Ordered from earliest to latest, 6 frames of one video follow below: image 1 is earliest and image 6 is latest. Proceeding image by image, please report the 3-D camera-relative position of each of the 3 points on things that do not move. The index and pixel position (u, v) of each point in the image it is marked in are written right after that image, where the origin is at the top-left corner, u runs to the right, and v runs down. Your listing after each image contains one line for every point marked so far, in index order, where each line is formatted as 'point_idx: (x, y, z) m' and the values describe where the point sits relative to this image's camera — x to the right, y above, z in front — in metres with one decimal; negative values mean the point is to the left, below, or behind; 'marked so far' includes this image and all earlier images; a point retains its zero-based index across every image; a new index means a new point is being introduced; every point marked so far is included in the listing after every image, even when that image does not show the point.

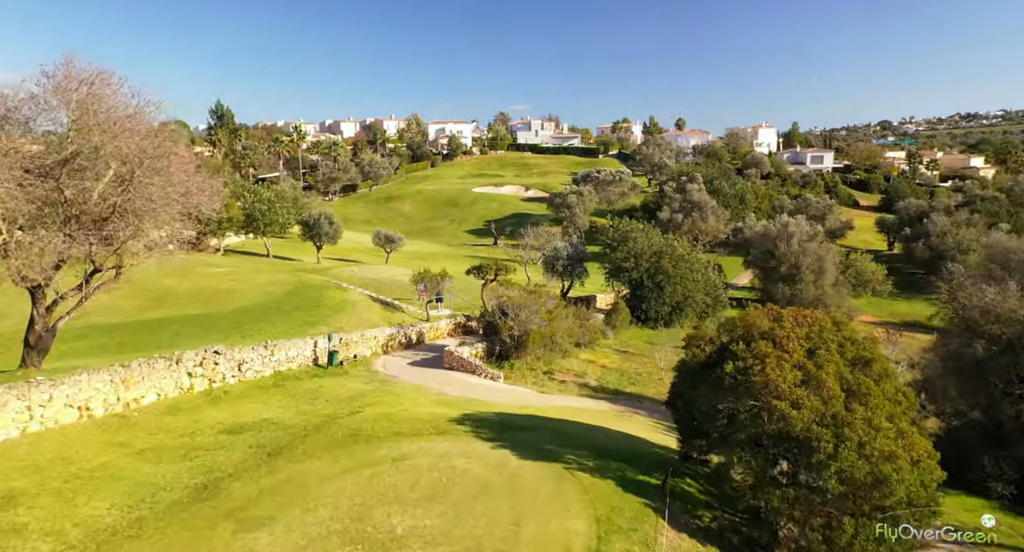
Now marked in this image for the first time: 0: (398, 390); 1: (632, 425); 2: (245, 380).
0: (-3.2, -3.2, +17.9) m
1: (+3.2, -3.9, +16.6) m
2: (-6.9, -2.7, +16.5) m
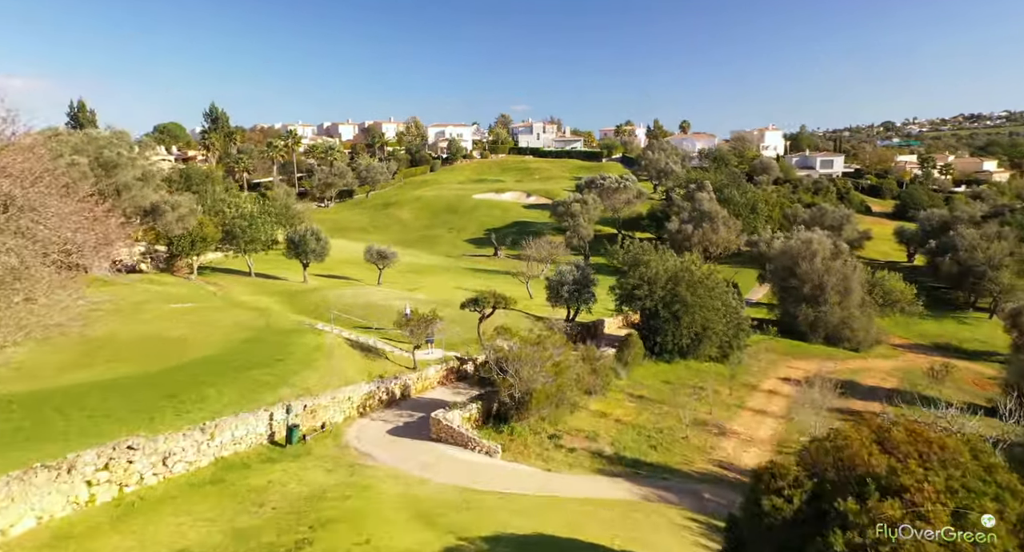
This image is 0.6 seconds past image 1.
0: (-3.2, -4.6, +14.4) m
1: (+3.1, -5.3, +13.1) m
2: (-7.0, -4.1, +13.0) m
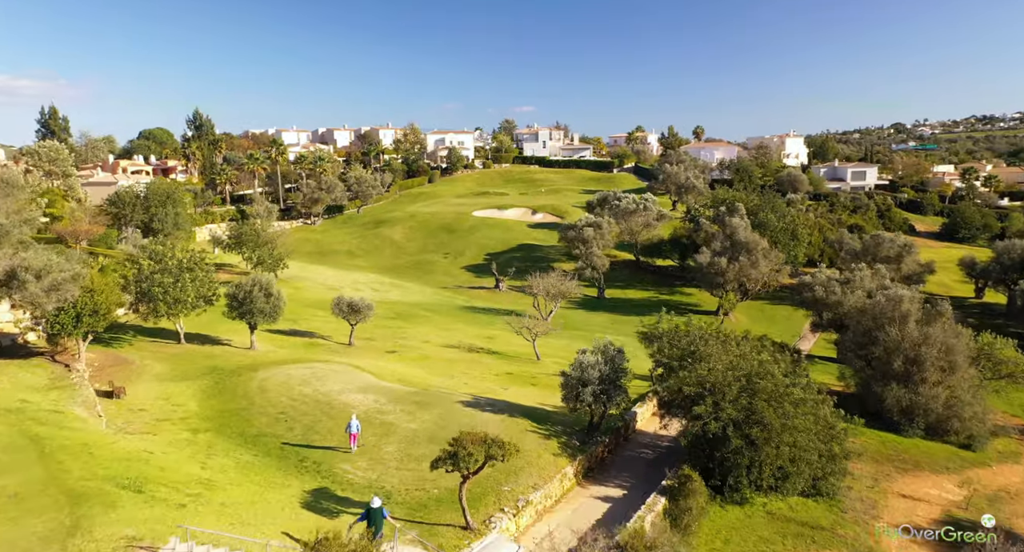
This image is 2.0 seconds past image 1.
0: (-3.3, -8.3, +4.3) m
1: (+3.1, -9.0, +3.0) m
2: (-7.0, -7.8, +2.9) m
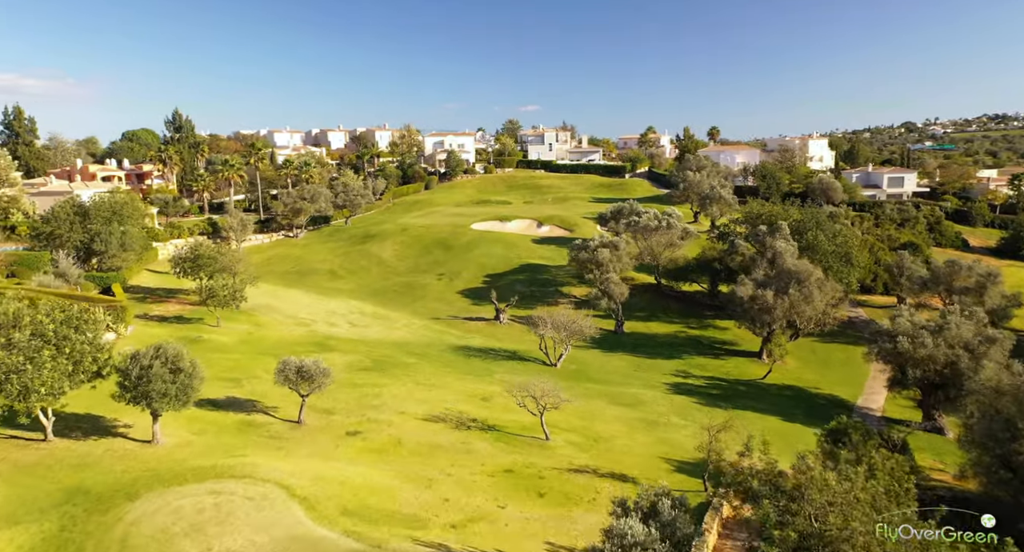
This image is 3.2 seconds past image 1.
0: (-3.5, -11.1, -5.9) m
1: (+2.8, -11.8, -7.2) m
2: (-7.3, -10.6, -7.2) m
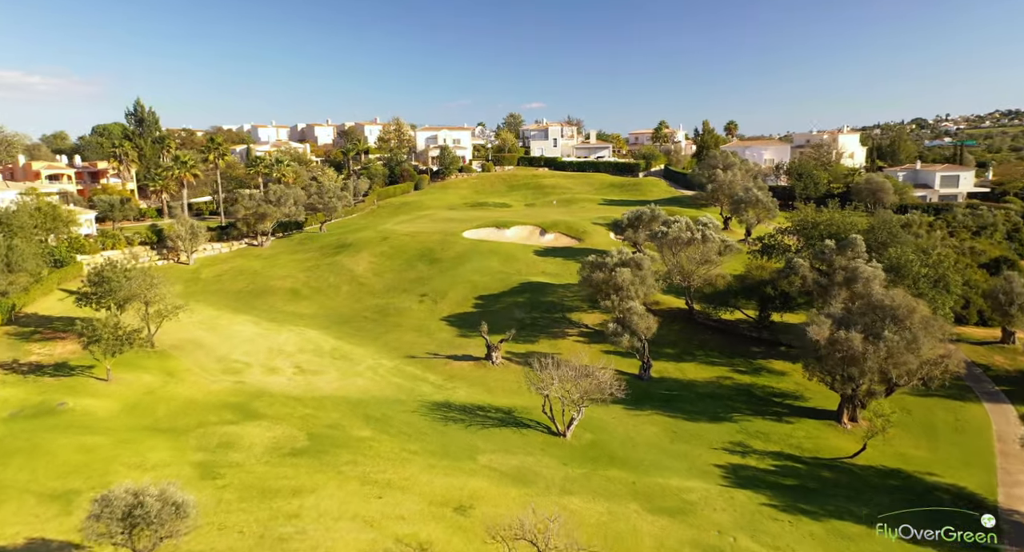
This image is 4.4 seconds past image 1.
0: (-4.2, -13.4, -19.0) m
1: (+2.1, -14.1, -20.3) m
2: (-8.0, -12.9, -20.3) m
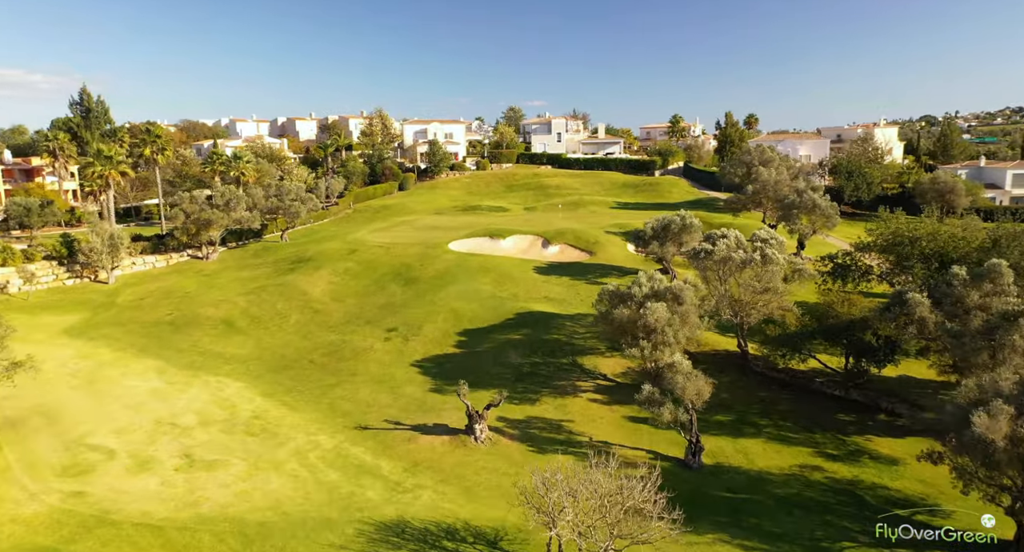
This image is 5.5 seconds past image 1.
0: (-4.9, -15.7, -33.0) m
1: (+1.5, -16.4, -34.4) m
2: (-8.6, -15.1, -34.3) m
